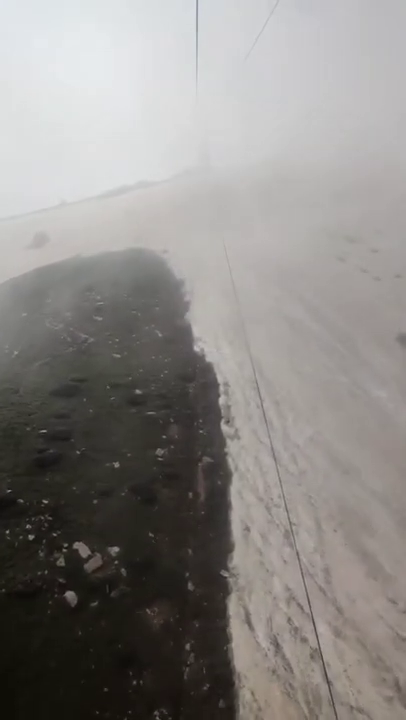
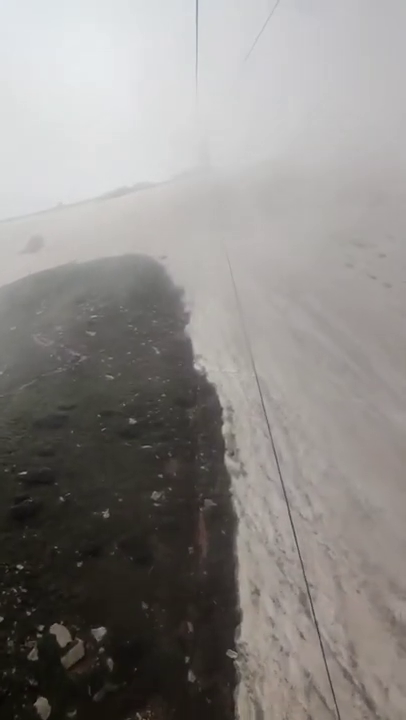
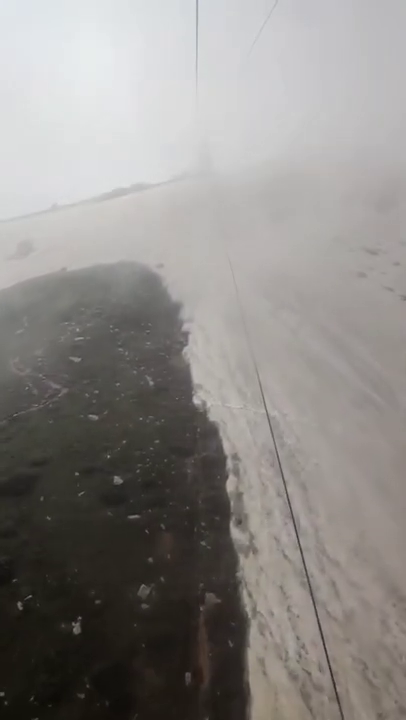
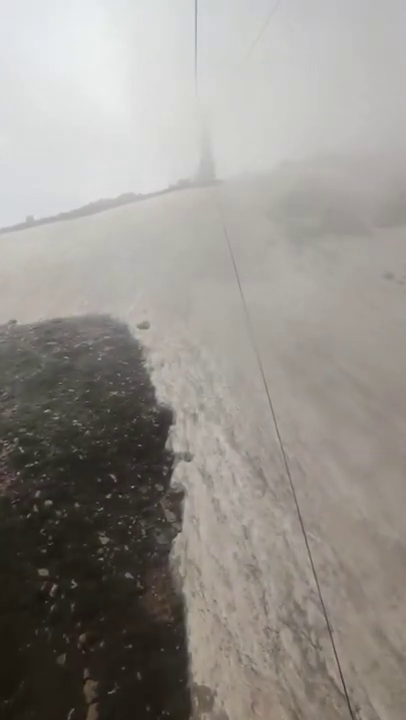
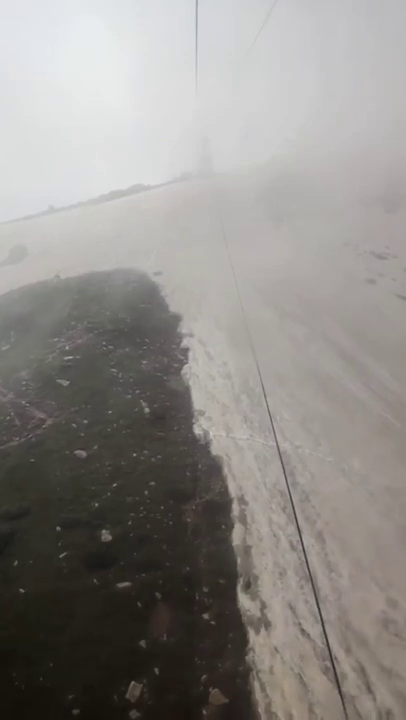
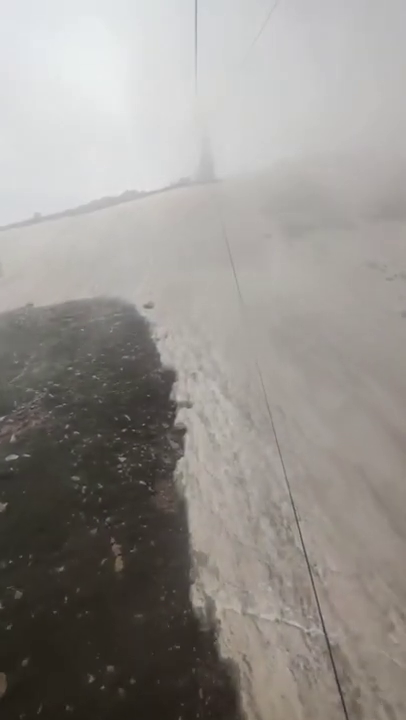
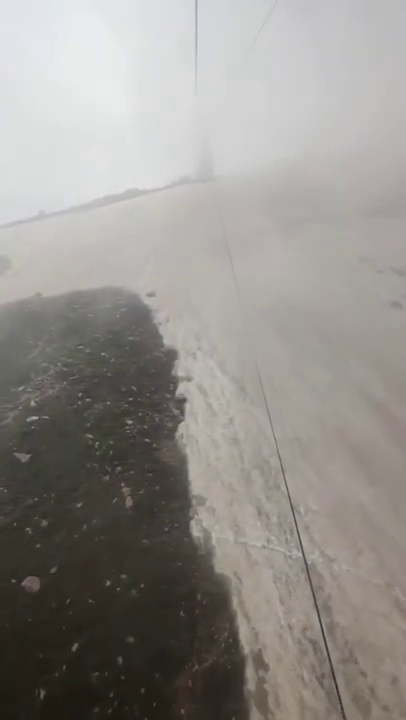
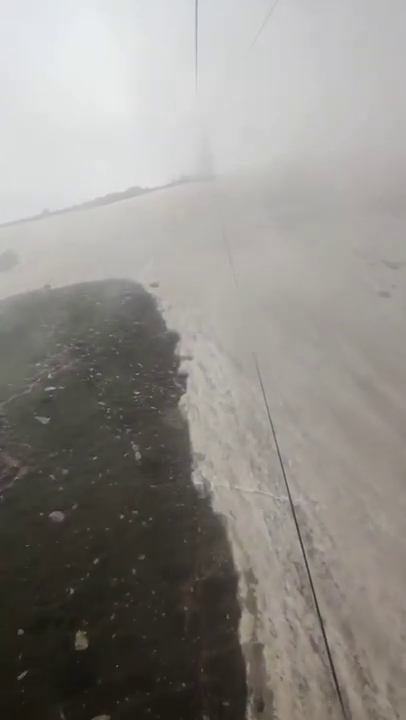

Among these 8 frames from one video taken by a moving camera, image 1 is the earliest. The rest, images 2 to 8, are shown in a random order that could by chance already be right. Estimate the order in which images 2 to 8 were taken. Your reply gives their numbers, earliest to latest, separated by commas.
2, 3, 5, 8, 7, 6, 4
